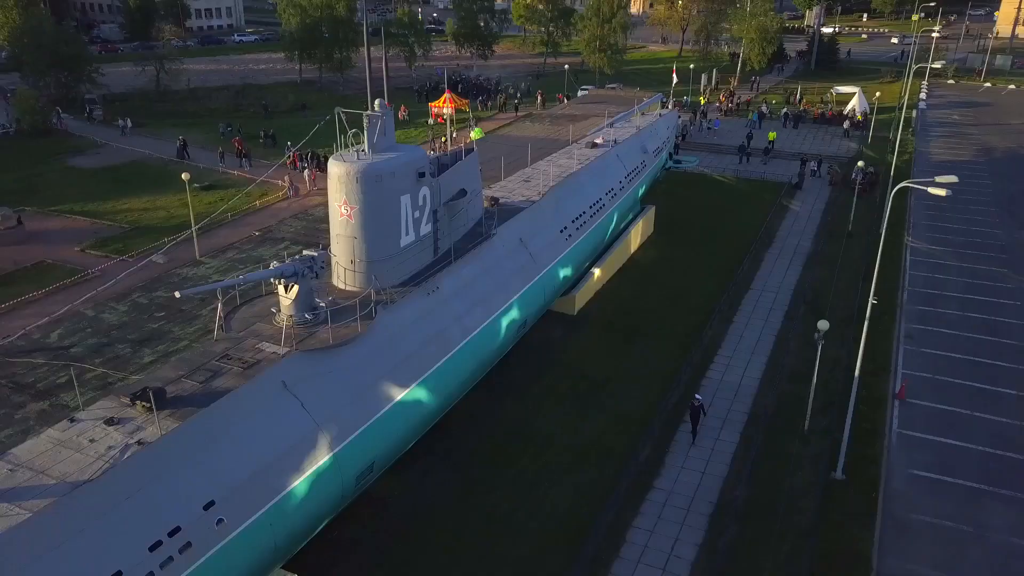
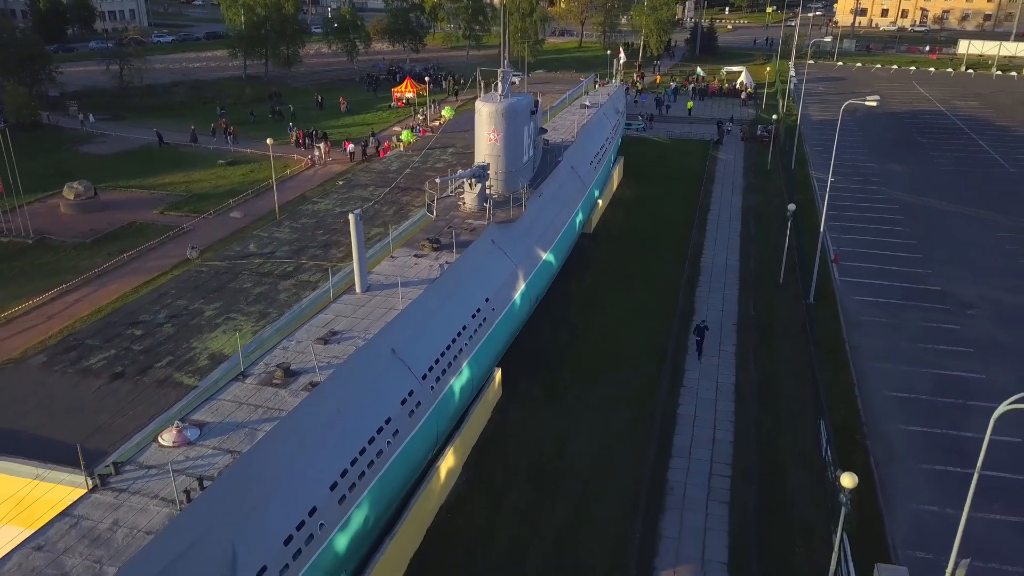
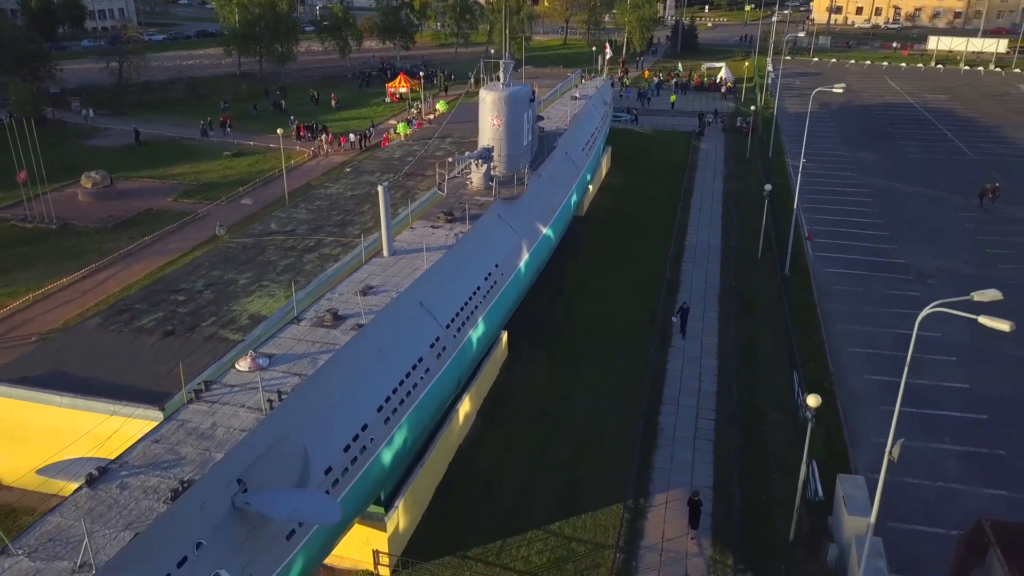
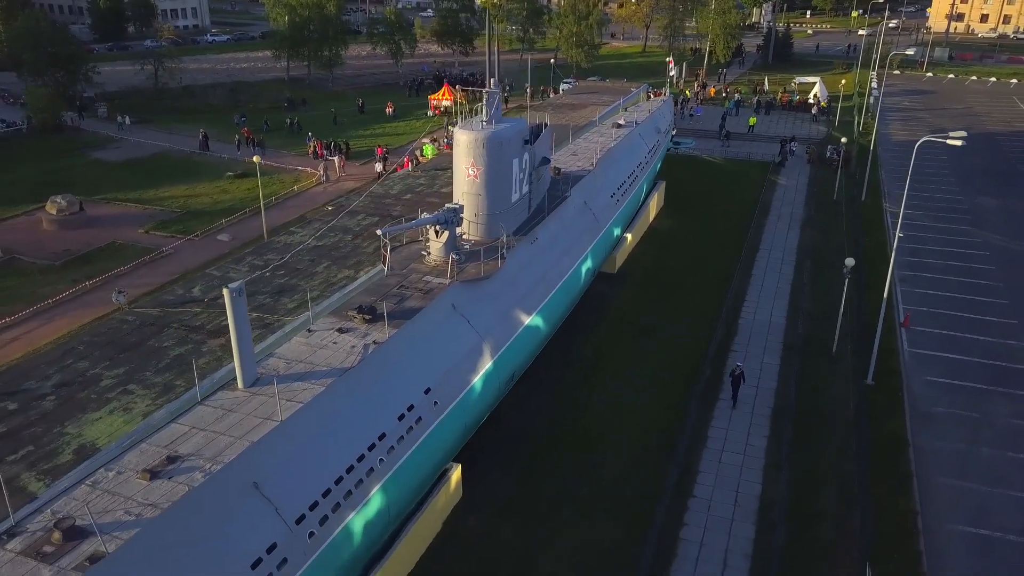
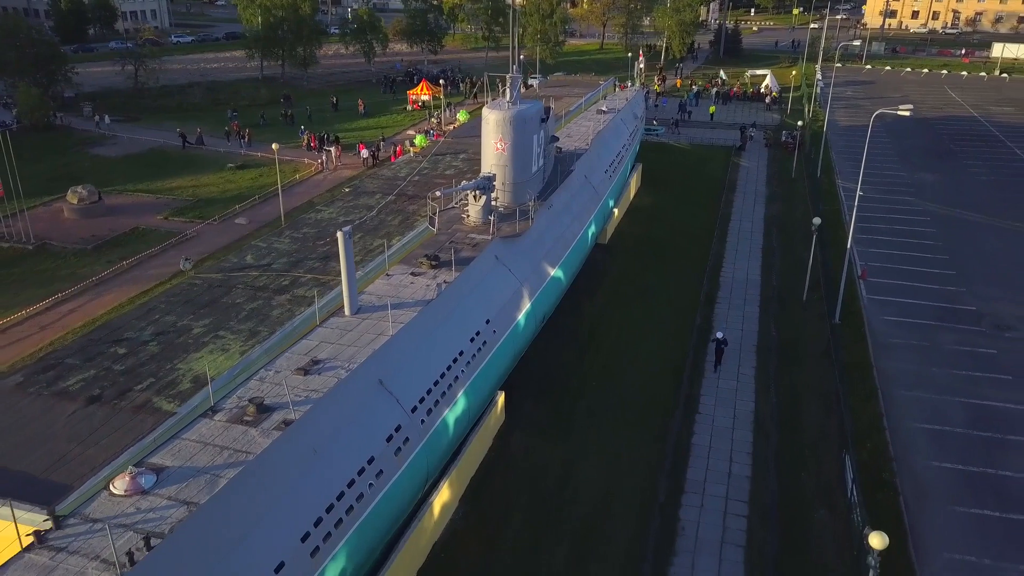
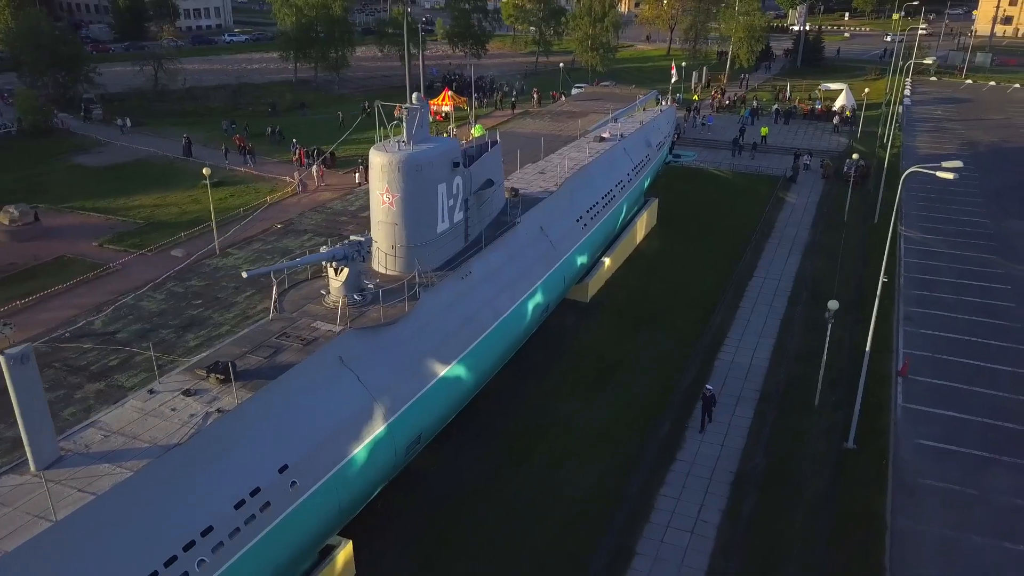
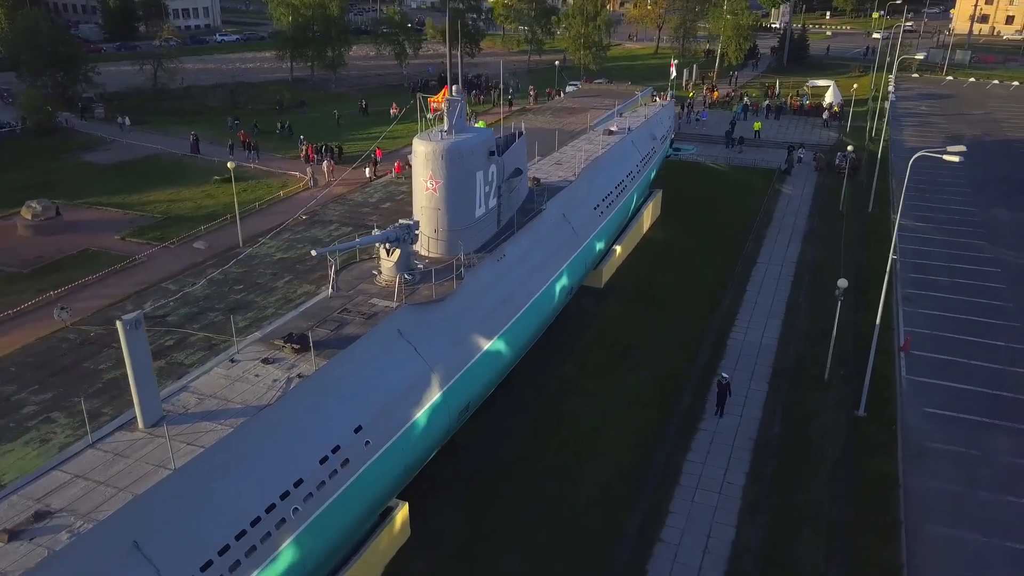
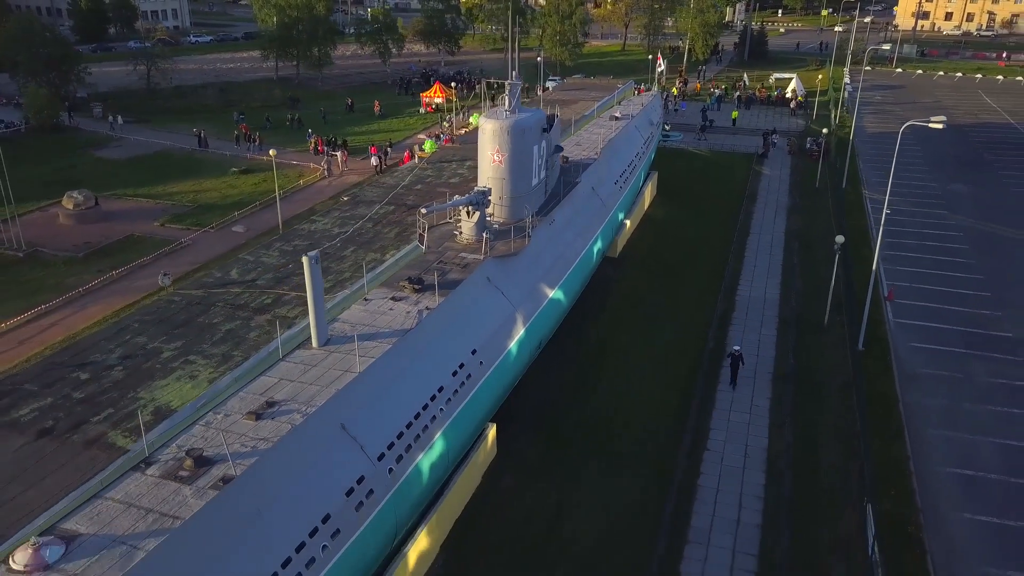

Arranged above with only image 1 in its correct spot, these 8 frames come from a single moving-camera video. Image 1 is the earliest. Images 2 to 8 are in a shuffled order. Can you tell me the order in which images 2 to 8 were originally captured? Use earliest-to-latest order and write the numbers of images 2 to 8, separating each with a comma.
6, 7, 4, 8, 5, 2, 3
